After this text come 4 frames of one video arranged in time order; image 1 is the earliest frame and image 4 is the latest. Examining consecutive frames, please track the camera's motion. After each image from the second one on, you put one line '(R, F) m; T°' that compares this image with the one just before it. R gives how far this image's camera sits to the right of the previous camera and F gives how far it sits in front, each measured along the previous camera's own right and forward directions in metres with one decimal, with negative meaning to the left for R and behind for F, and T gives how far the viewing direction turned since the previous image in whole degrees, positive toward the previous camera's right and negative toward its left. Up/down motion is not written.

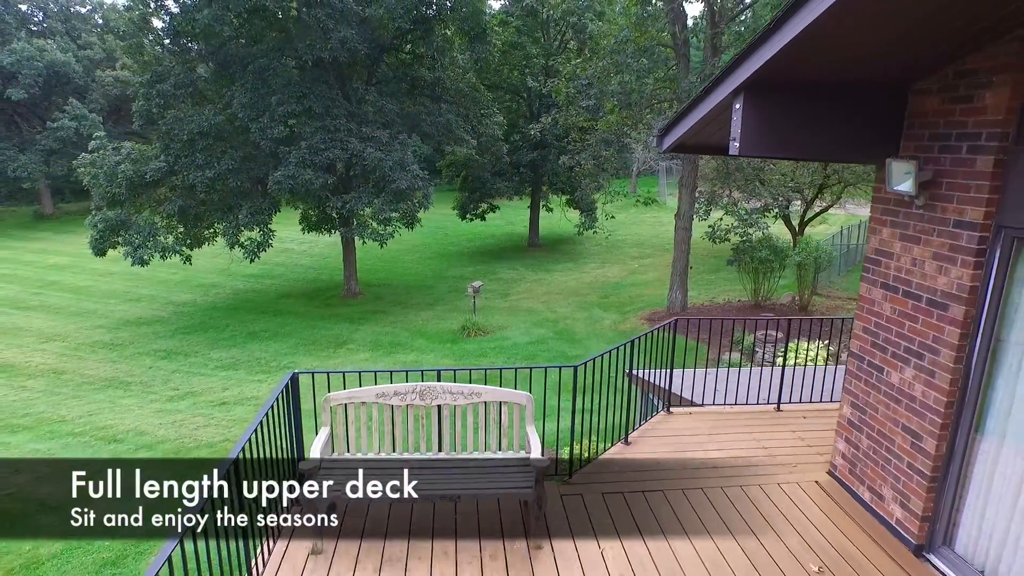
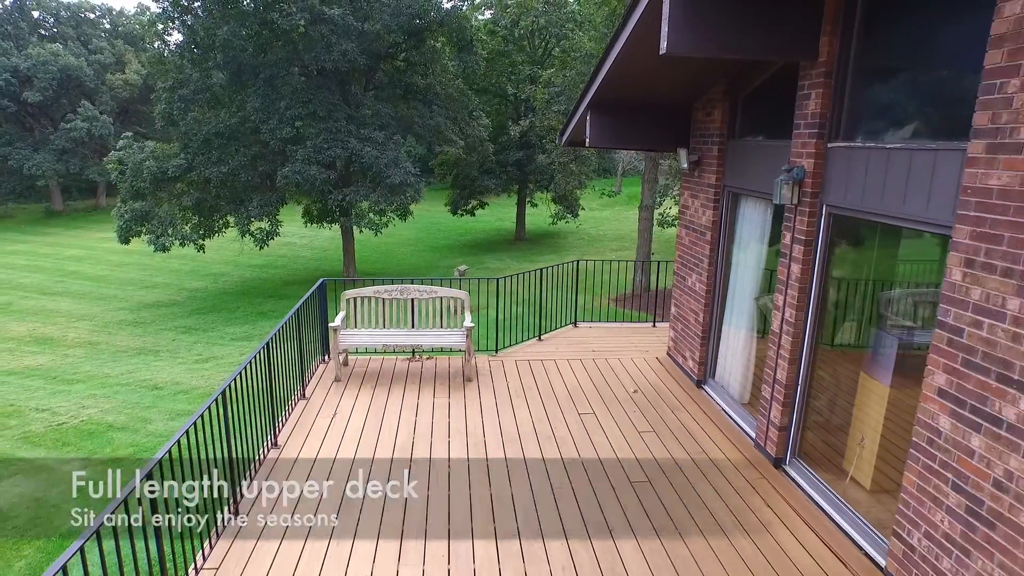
(+0.4, -2.1) m; 0°
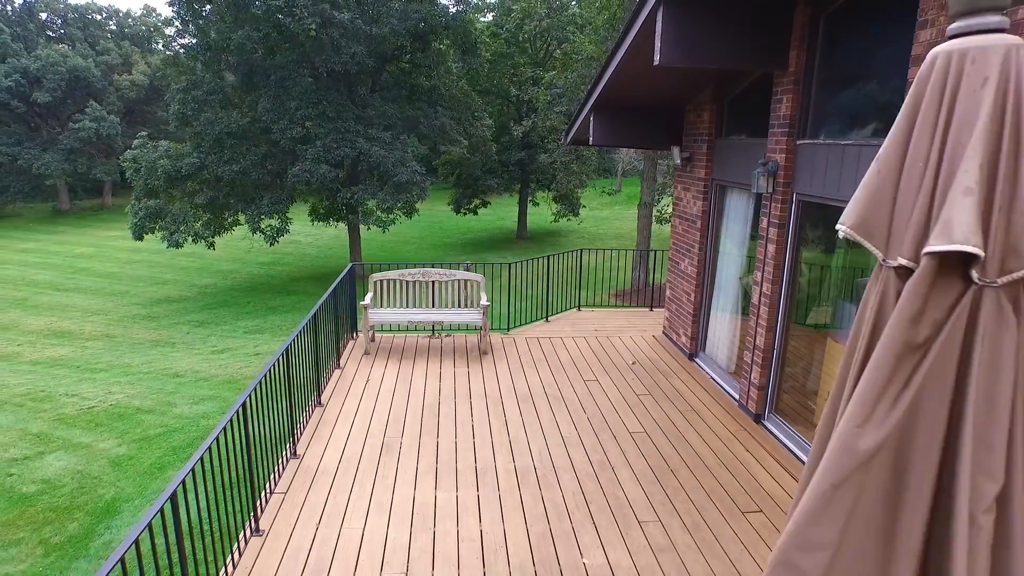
(-0.1, -0.6) m; 0°
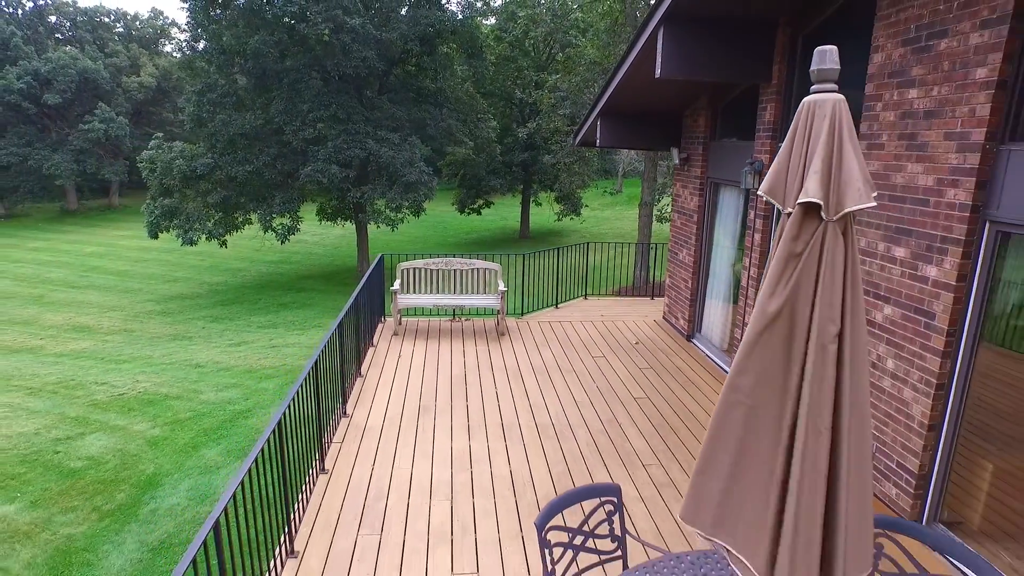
(-0.1, -0.6) m; 0°
